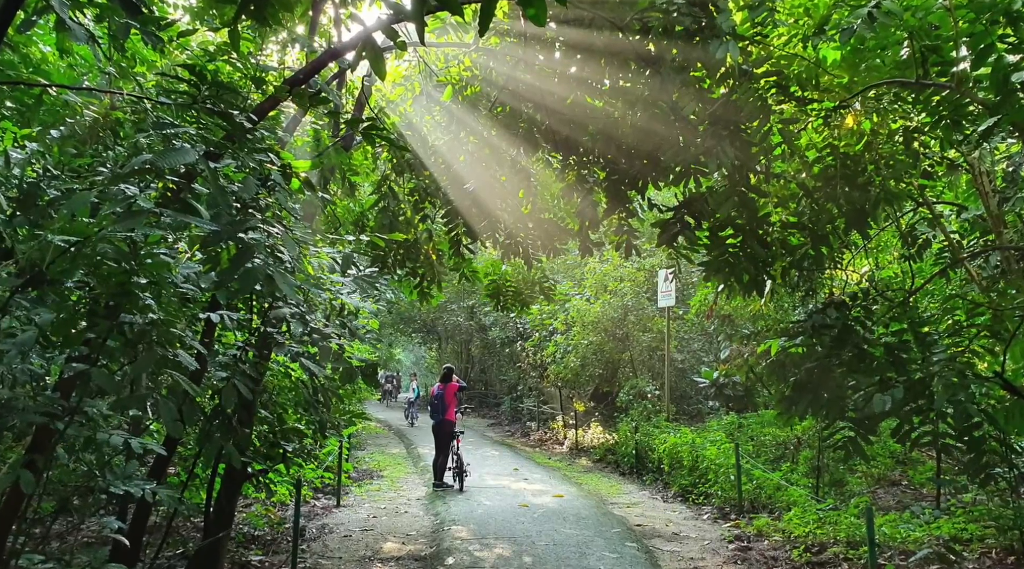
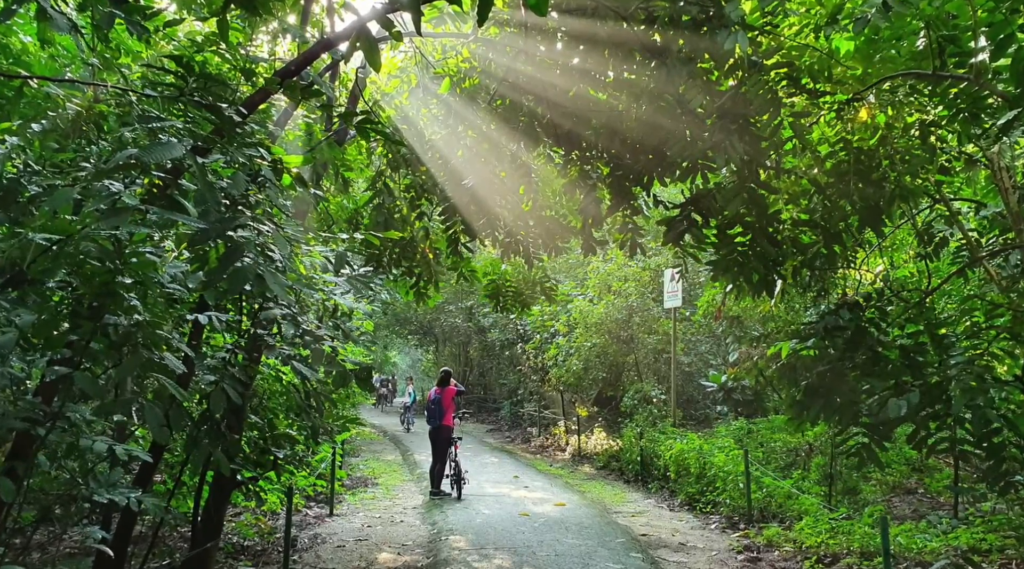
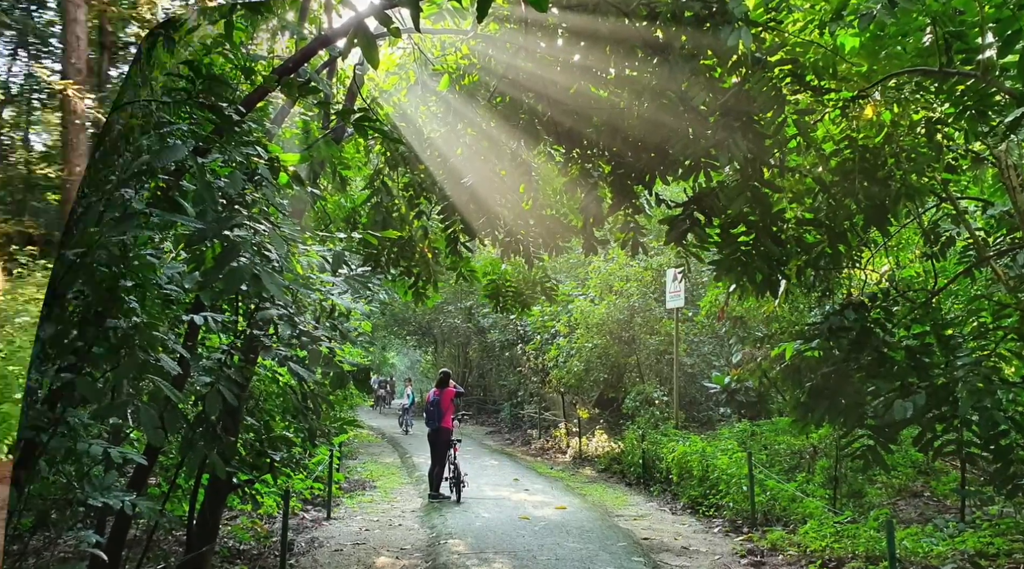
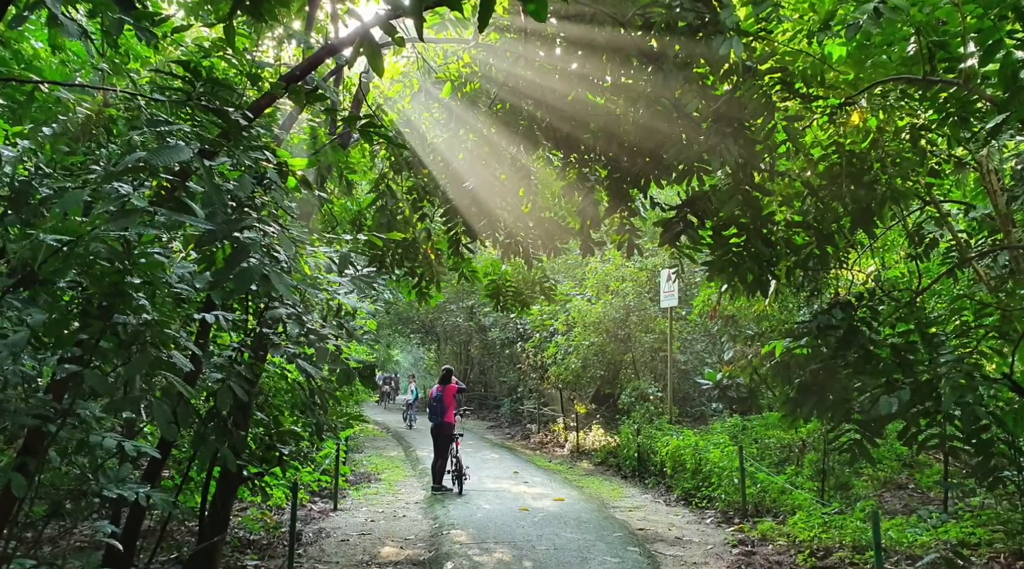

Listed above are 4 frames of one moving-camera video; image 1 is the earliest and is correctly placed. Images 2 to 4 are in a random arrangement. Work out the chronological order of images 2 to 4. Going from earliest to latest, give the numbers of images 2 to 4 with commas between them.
4, 2, 3
